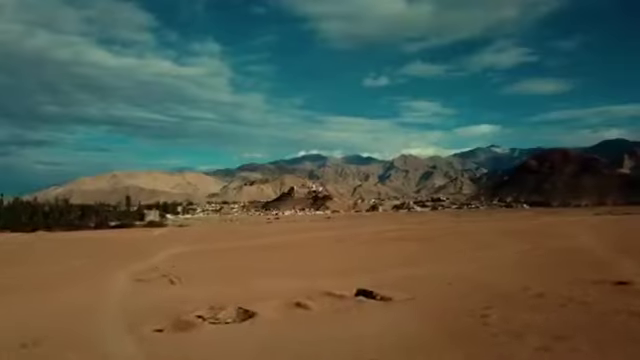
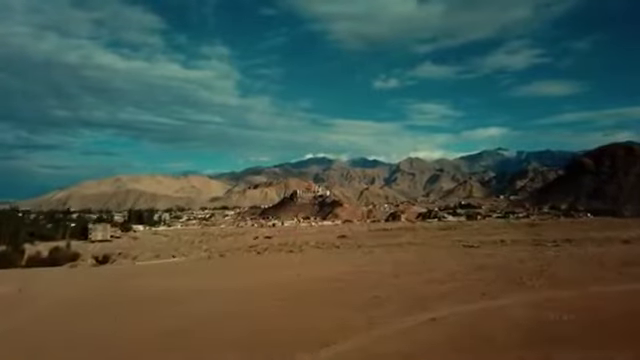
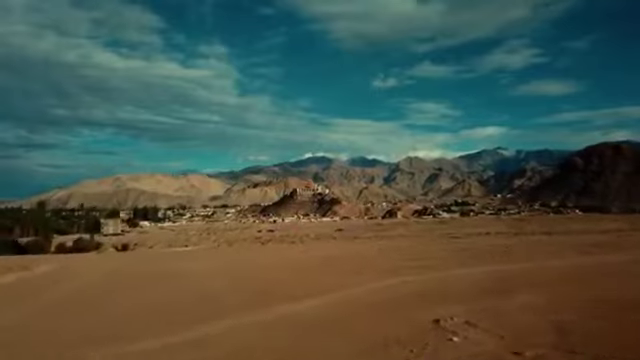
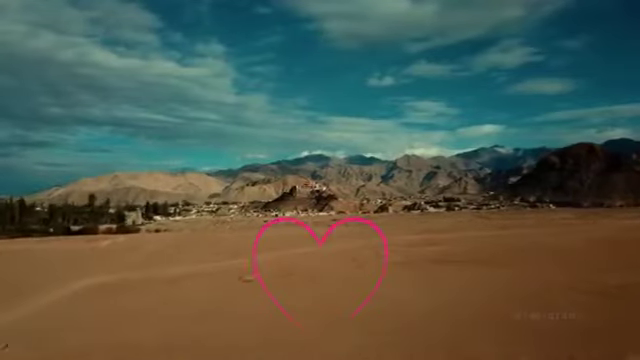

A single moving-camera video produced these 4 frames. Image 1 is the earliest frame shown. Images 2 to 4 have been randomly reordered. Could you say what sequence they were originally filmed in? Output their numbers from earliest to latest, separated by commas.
4, 3, 2
